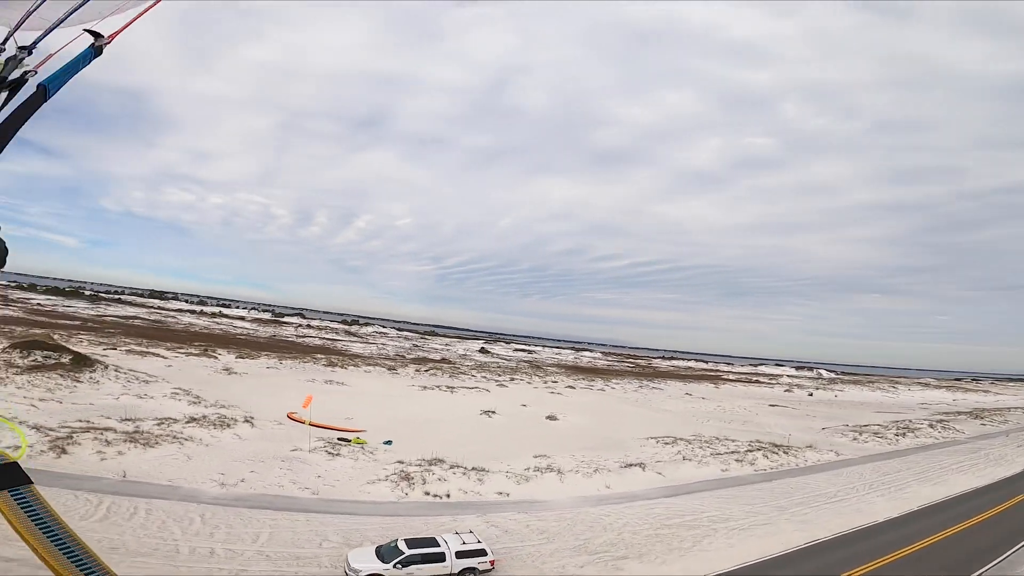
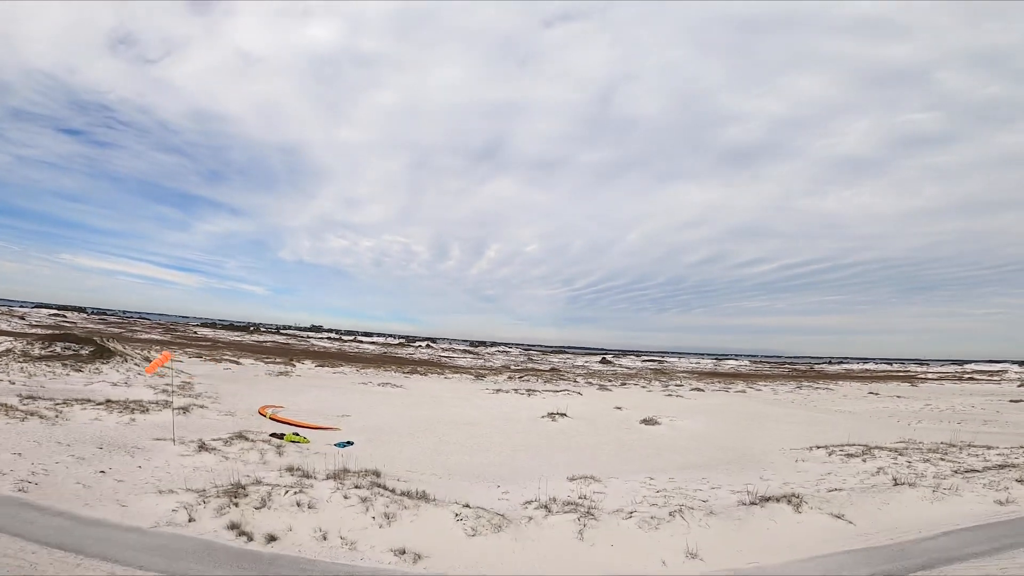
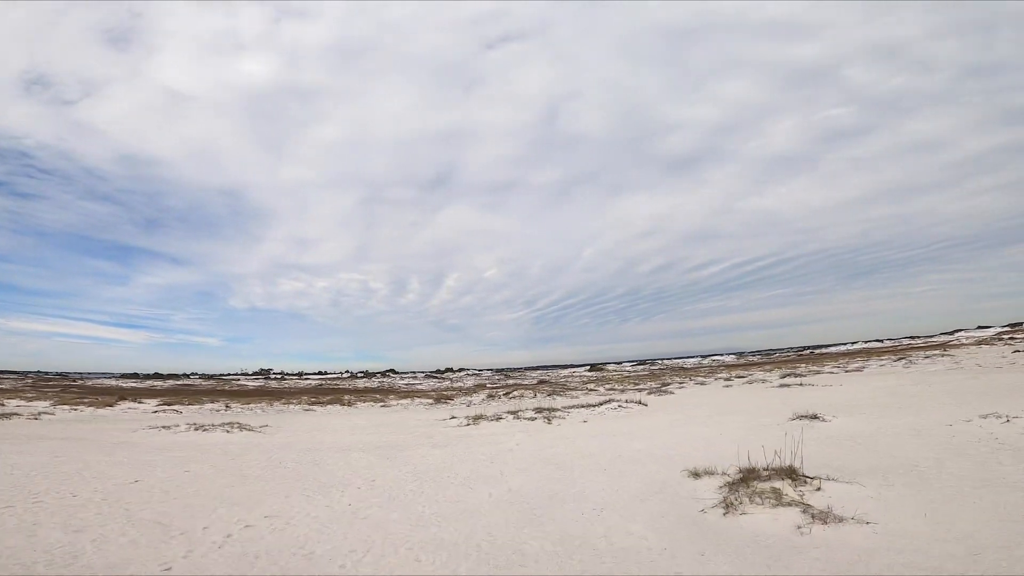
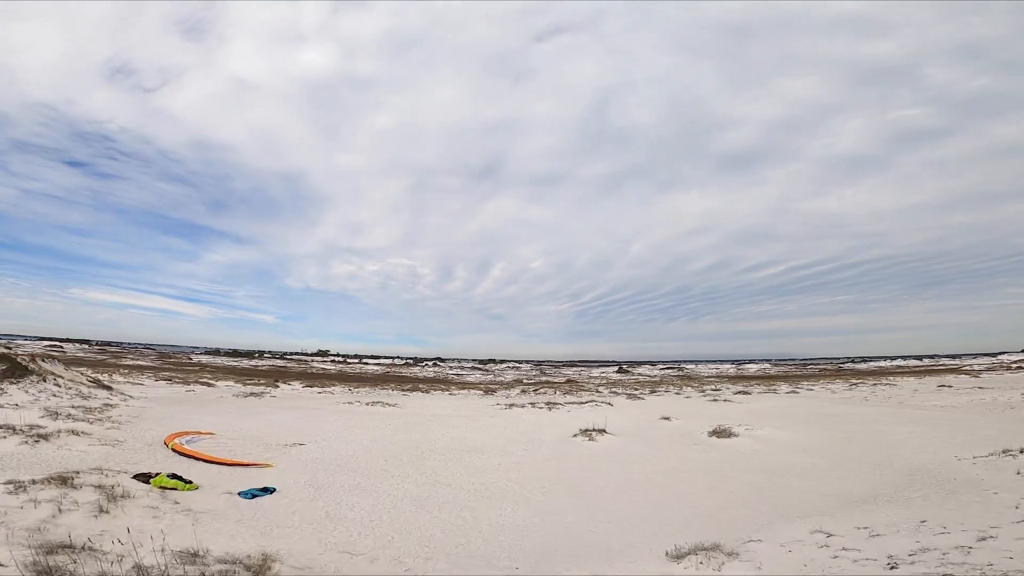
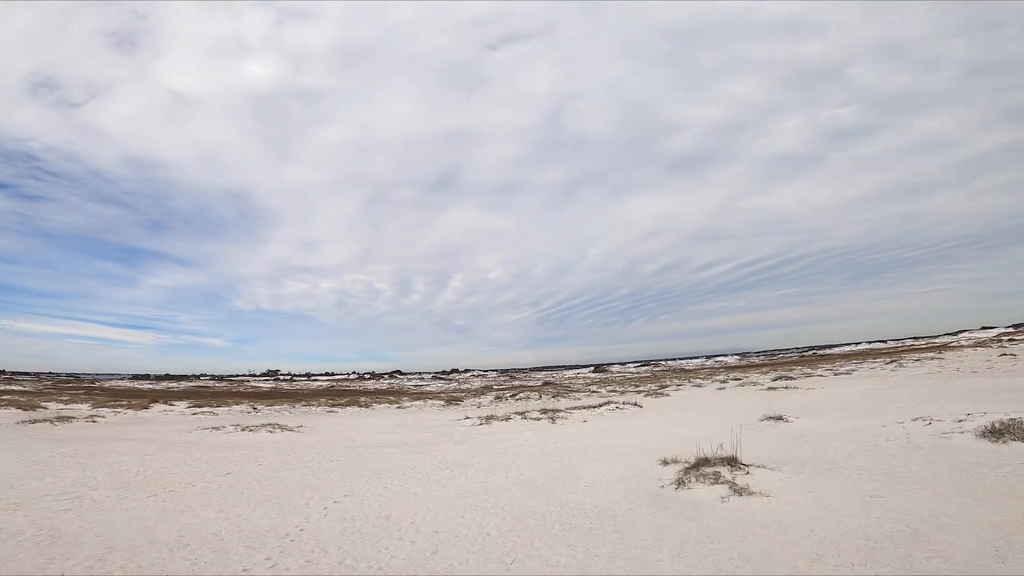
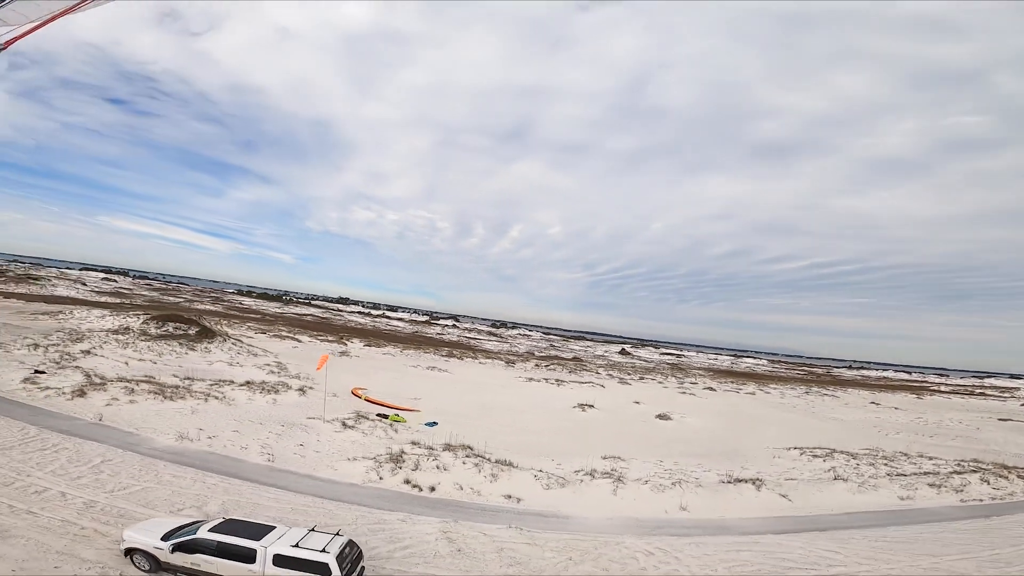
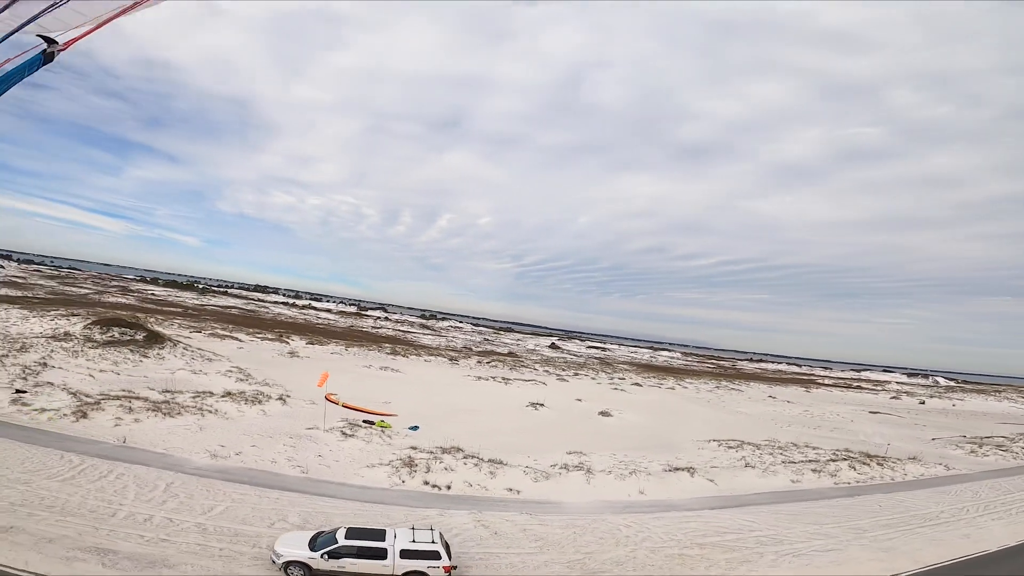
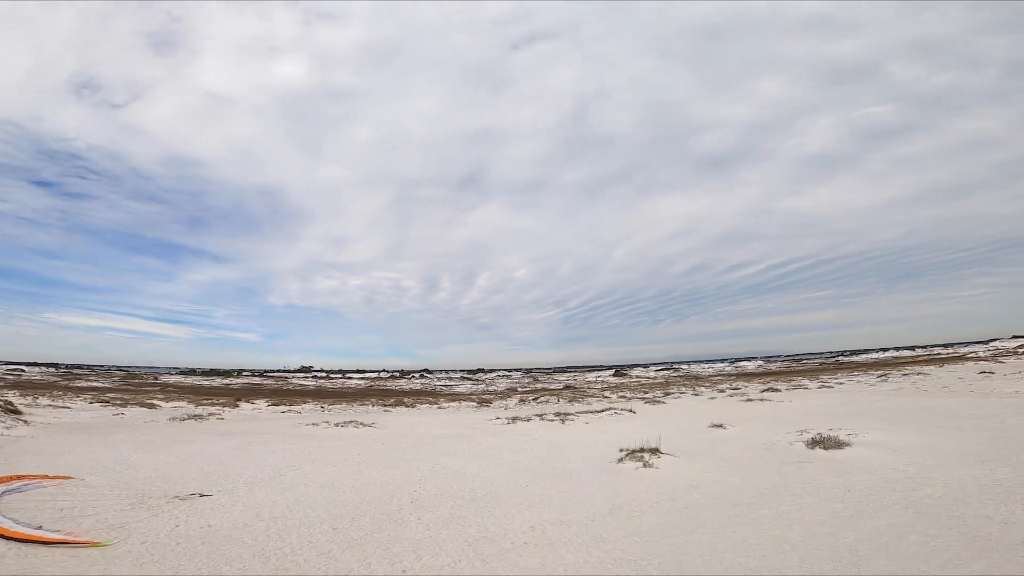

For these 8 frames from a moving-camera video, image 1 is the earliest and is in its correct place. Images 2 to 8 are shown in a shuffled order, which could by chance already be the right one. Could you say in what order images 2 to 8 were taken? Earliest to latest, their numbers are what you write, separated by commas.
7, 6, 2, 4, 8, 5, 3
